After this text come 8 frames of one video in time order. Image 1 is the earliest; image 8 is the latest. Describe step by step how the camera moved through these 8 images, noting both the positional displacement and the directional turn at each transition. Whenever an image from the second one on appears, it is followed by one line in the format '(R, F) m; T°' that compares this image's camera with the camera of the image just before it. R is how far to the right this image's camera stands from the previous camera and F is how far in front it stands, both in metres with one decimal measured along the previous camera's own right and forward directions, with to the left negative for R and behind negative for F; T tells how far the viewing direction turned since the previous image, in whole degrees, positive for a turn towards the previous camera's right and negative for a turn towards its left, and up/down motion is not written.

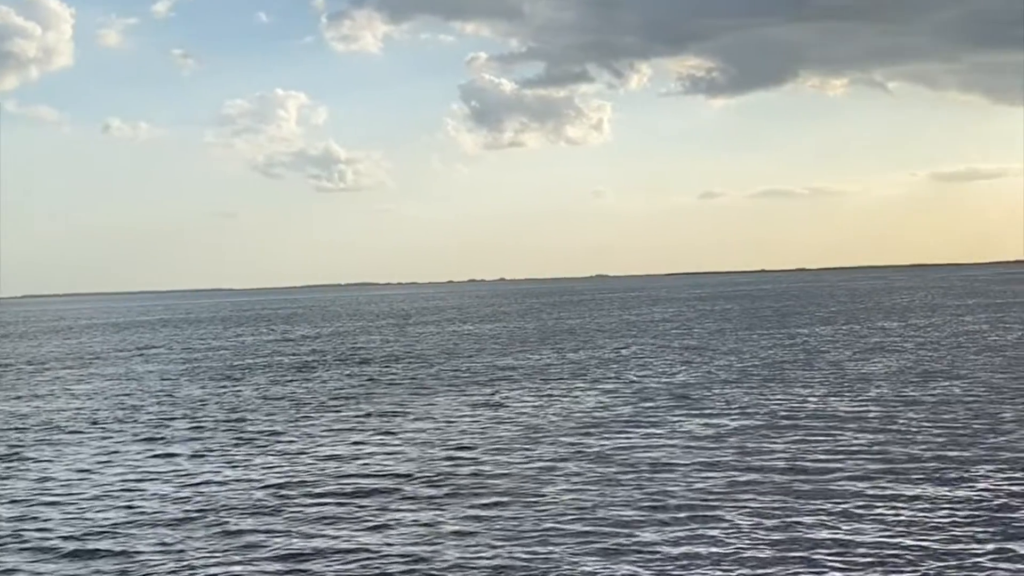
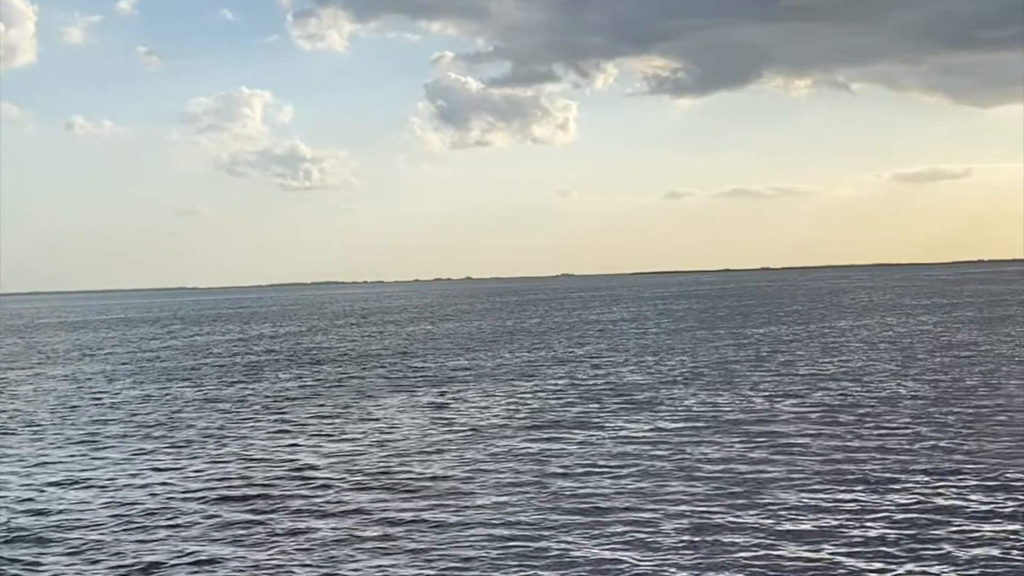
(+1.0, +0.5) m; +1°
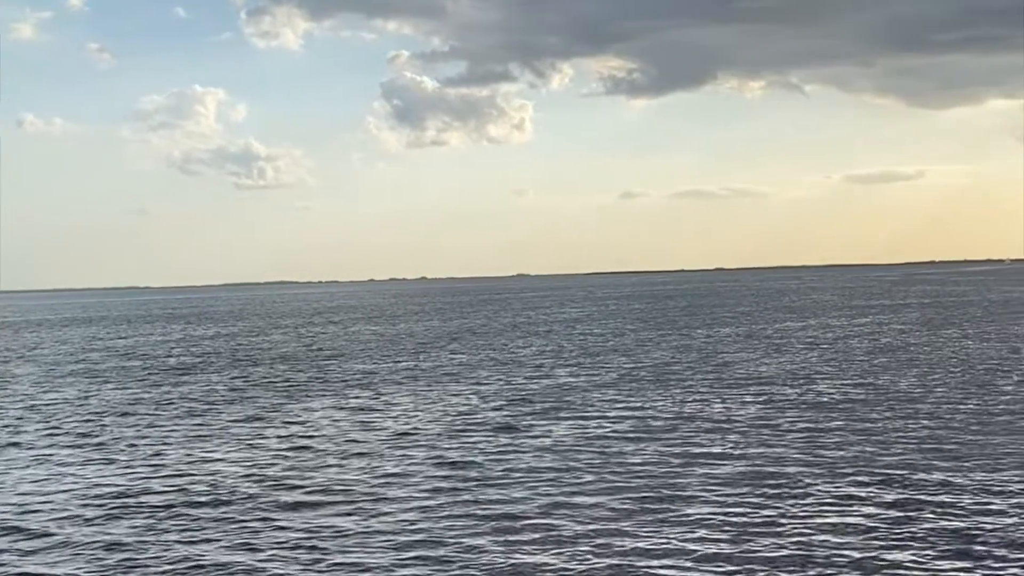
(+1.3, +0.8) m; +2°
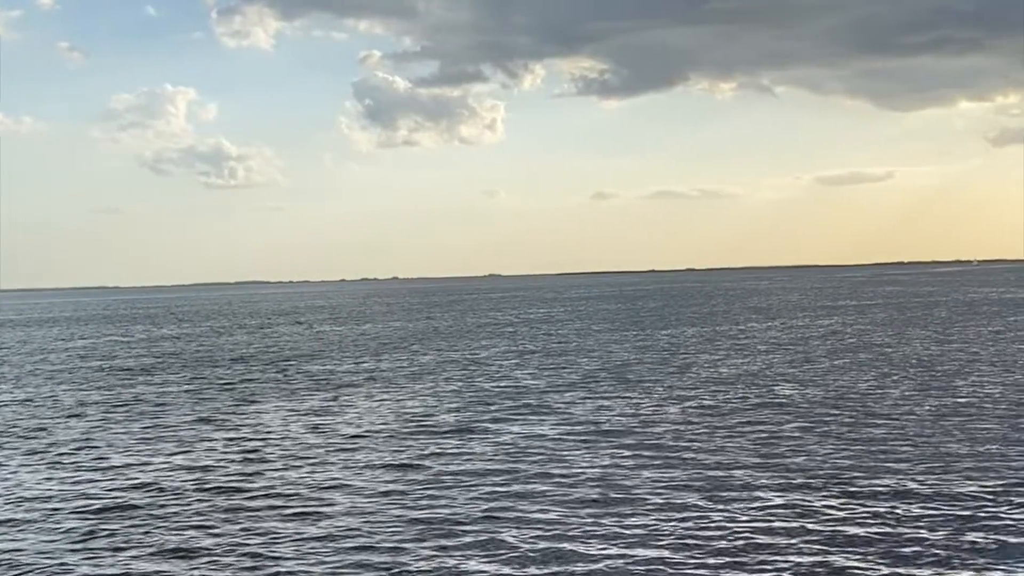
(+0.8, +0.5) m; +1°
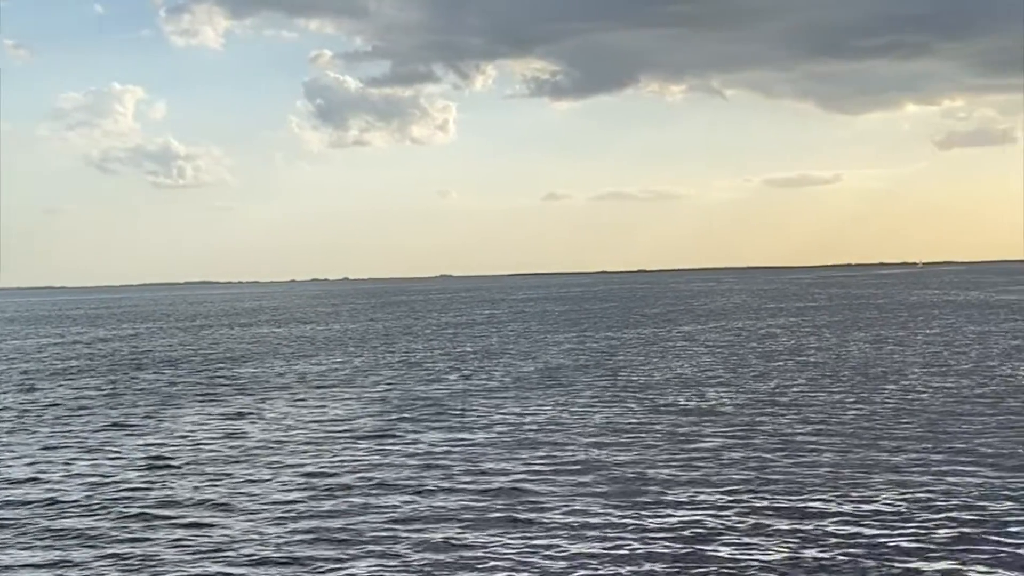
(+1.3, +1.0) m; +2°
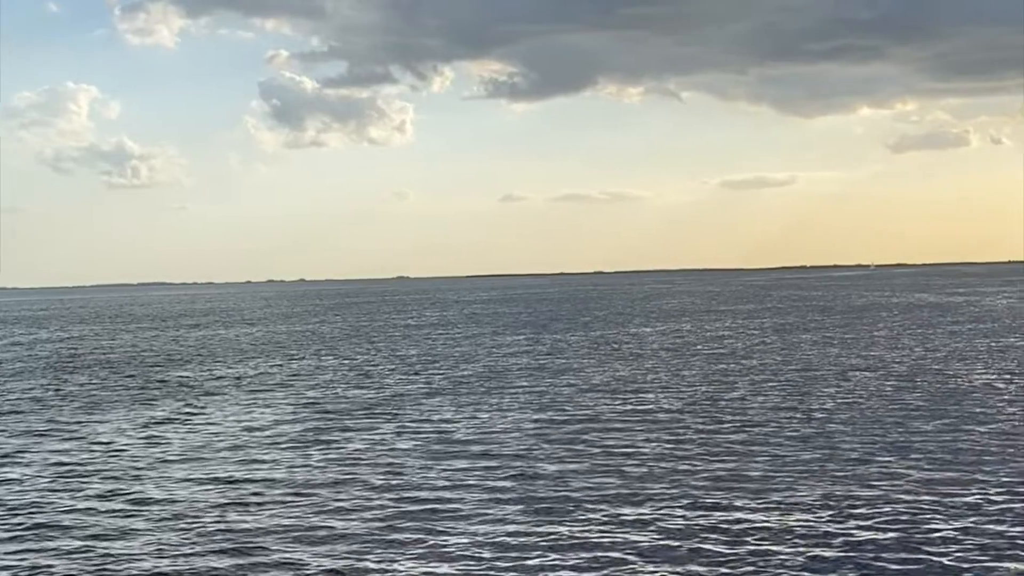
(+1.1, +1.1) m; +2°
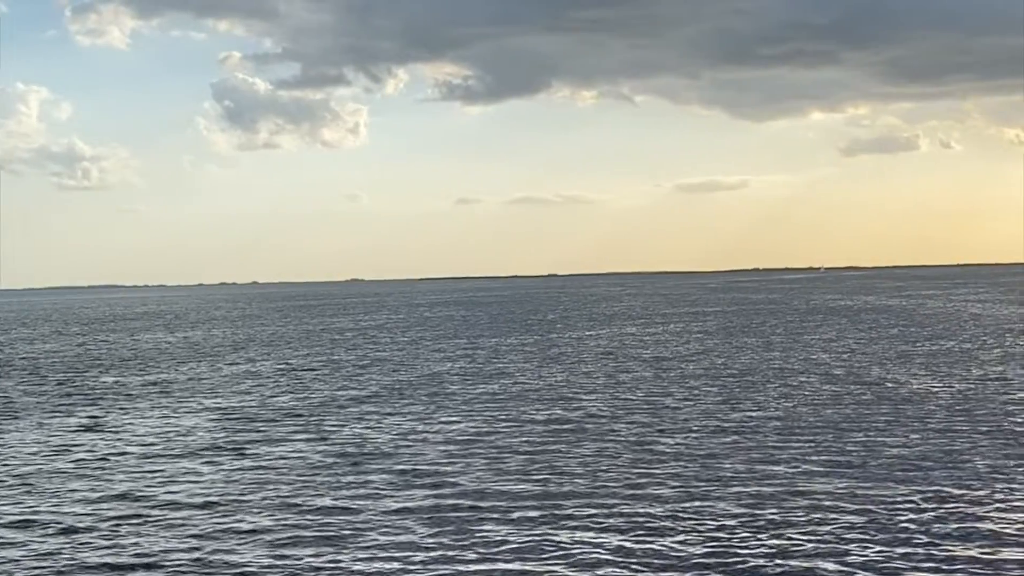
(+1.1, +1.3) m; +2°
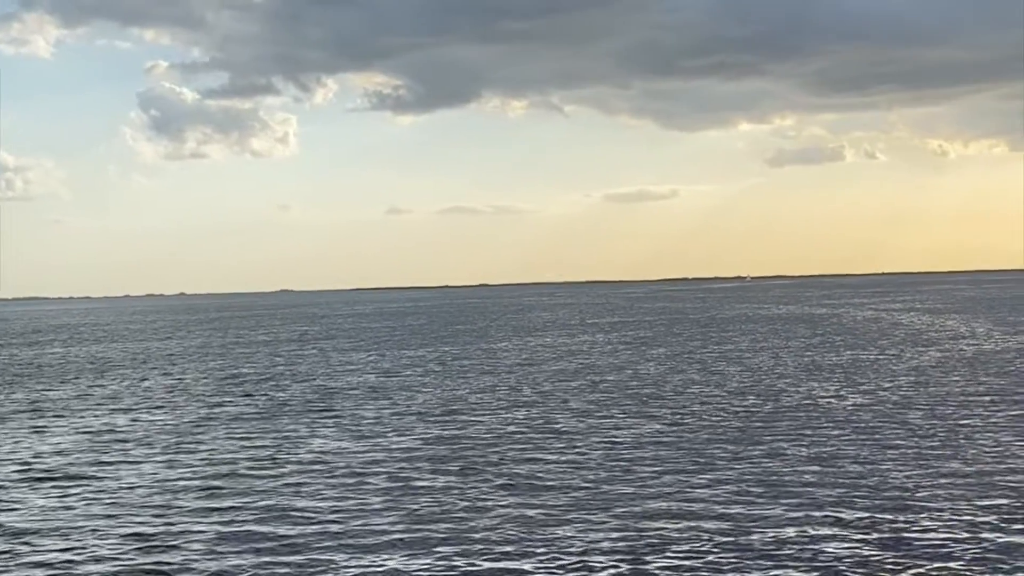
(+0.2, +1.8) m; +3°
